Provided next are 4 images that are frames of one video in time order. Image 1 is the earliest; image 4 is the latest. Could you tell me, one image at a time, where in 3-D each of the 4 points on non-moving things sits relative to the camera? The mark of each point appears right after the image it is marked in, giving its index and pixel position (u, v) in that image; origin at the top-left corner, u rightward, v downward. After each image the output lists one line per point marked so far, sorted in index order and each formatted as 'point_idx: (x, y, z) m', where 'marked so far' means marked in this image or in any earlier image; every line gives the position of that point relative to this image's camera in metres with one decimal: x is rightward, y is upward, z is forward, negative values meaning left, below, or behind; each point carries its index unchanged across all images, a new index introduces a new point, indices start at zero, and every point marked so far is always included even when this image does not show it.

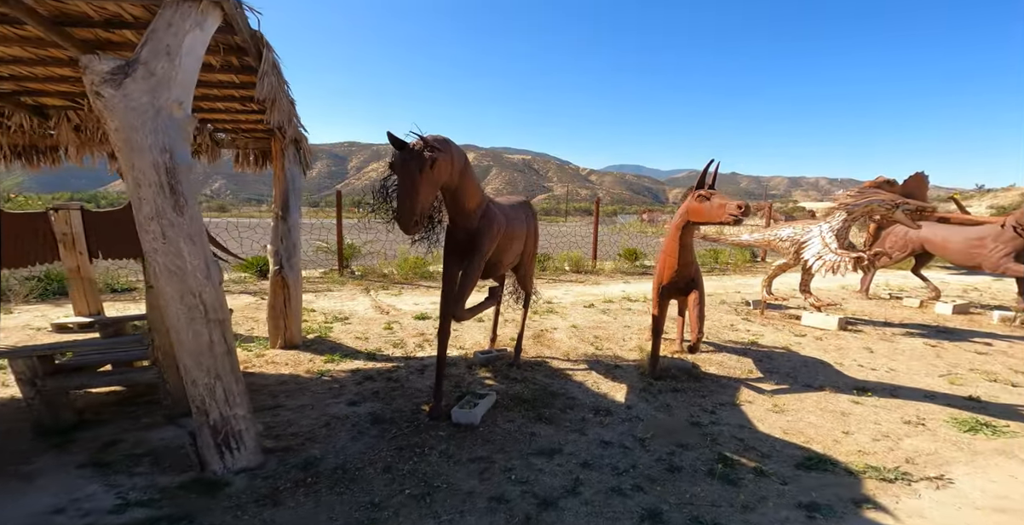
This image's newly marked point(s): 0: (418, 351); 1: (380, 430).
0: (-0.9, -0.9, +4.9) m
1: (-0.9, -1.1, +3.1) m
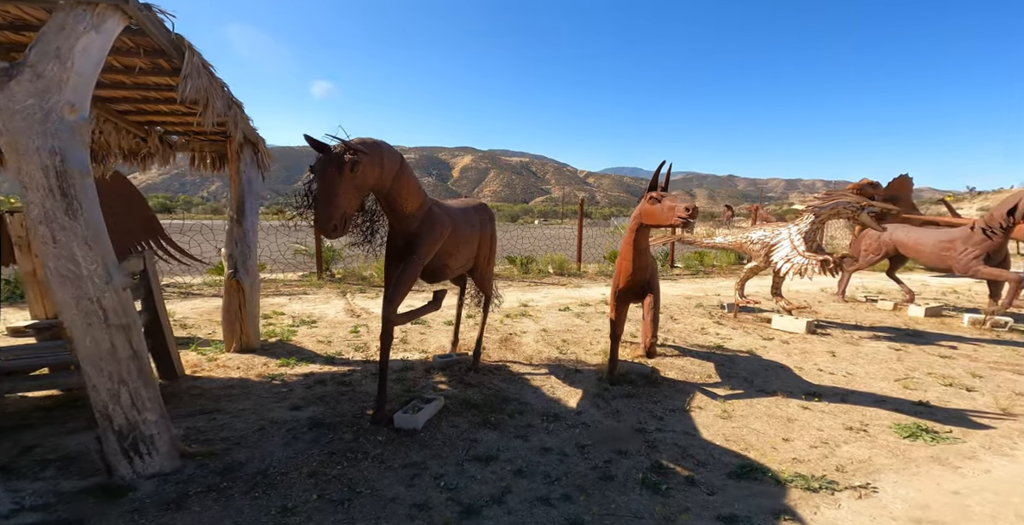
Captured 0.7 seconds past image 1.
0: (-1.4, -0.9, +4.8) m
1: (-1.3, -1.1, +3.0) m
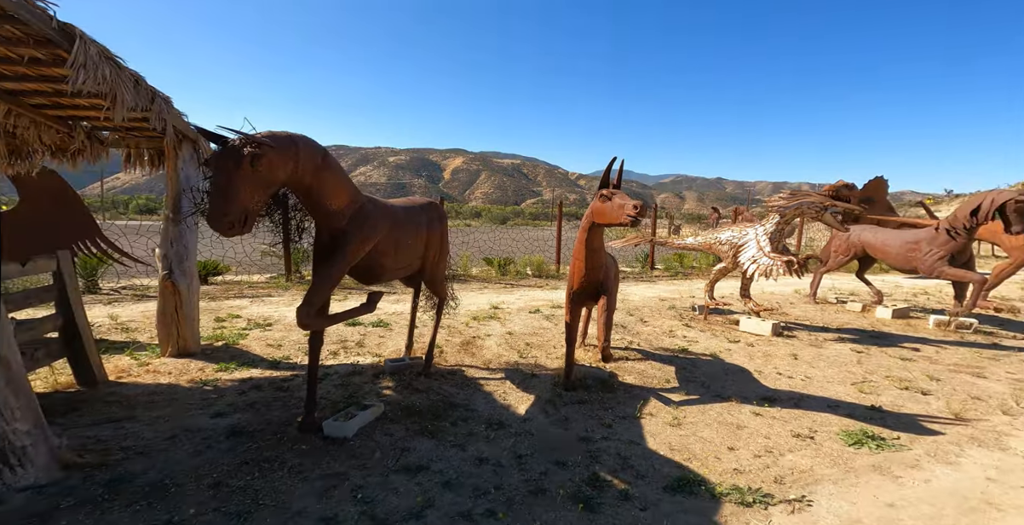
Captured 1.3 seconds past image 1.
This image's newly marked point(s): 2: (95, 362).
0: (-1.8, -0.9, +4.6) m
1: (-1.7, -1.1, +2.8) m
2: (-3.3, -0.8, +3.6) m
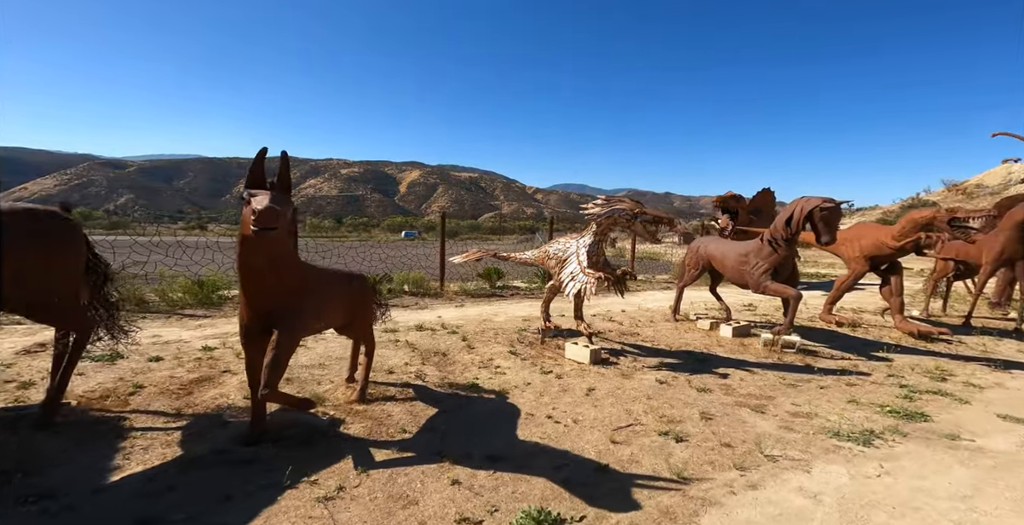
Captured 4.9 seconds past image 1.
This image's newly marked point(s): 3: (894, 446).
0: (-4.2, -1.1, +3.4) m
1: (-3.9, -1.3, +1.6) m
2: (-5.5, -1.0, +2.2) m
3: (+2.4, -1.2, +2.9) m
